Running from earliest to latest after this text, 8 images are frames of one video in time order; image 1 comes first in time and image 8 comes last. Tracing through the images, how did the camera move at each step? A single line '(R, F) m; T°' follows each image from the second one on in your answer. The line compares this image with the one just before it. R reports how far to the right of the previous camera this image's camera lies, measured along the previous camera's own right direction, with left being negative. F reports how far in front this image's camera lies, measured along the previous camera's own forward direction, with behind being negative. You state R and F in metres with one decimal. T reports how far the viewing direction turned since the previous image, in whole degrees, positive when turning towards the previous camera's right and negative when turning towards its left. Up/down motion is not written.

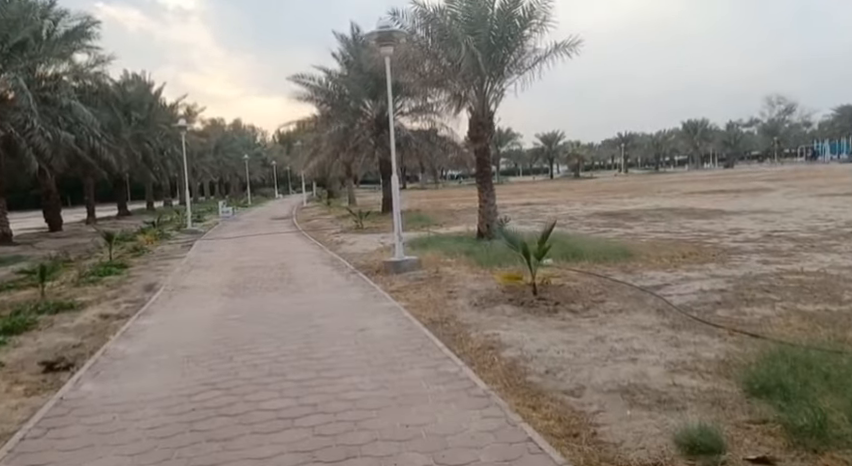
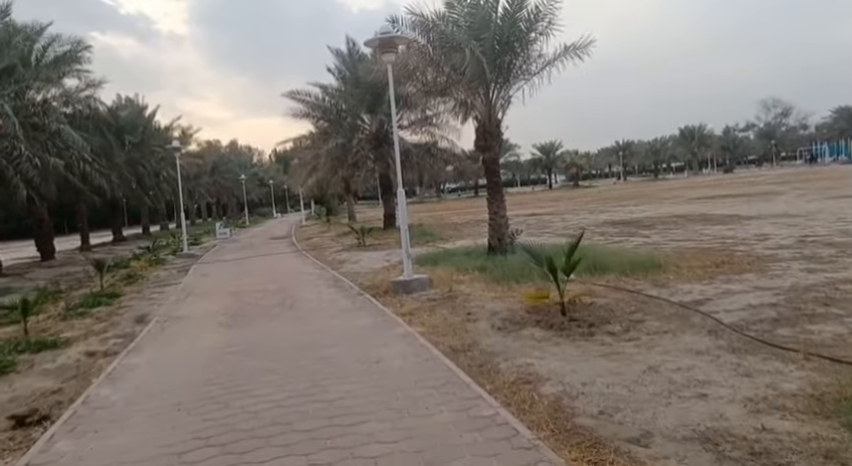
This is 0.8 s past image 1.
(-0.2, +0.8) m; 0°
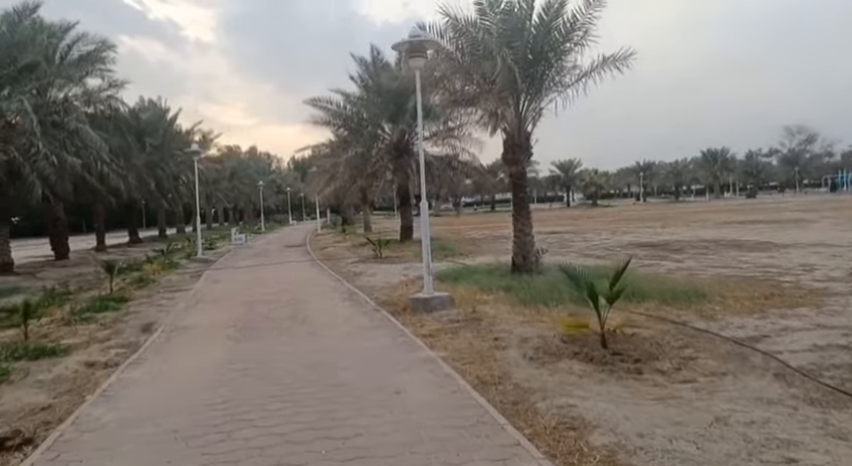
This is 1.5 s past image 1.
(-0.2, +0.6) m; -1°
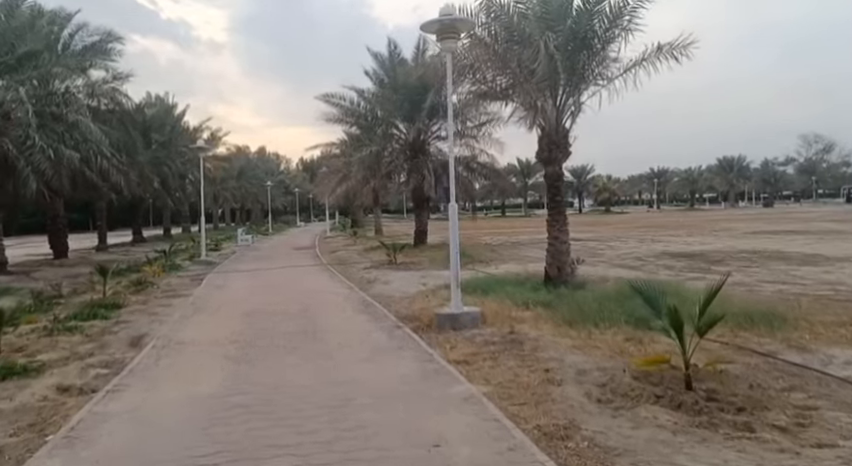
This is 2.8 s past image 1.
(-0.3, +1.3) m; -1°
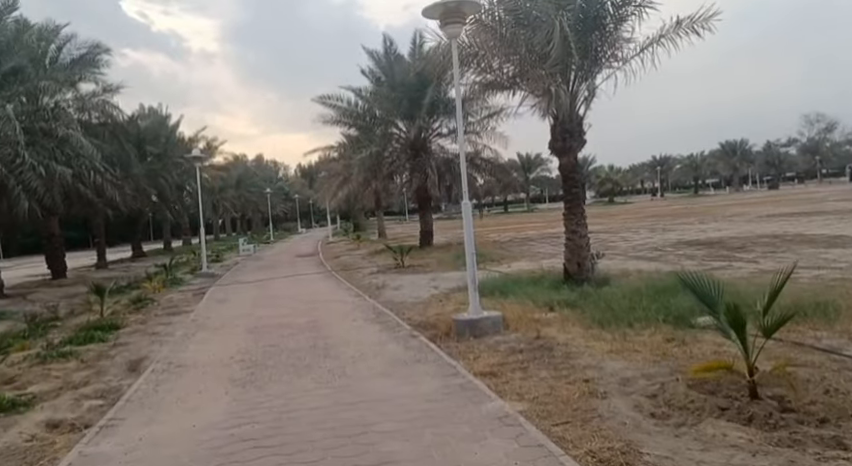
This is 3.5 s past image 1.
(-0.2, +0.7) m; 0°
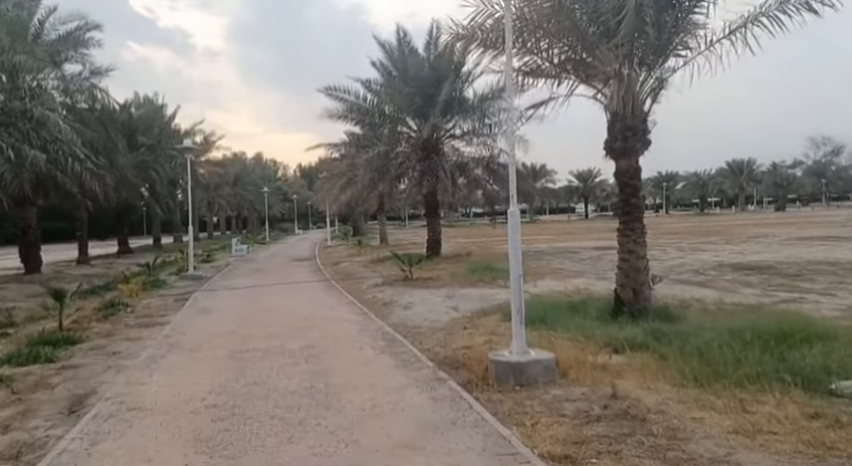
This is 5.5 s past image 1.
(-0.5, +2.0) m; 0°
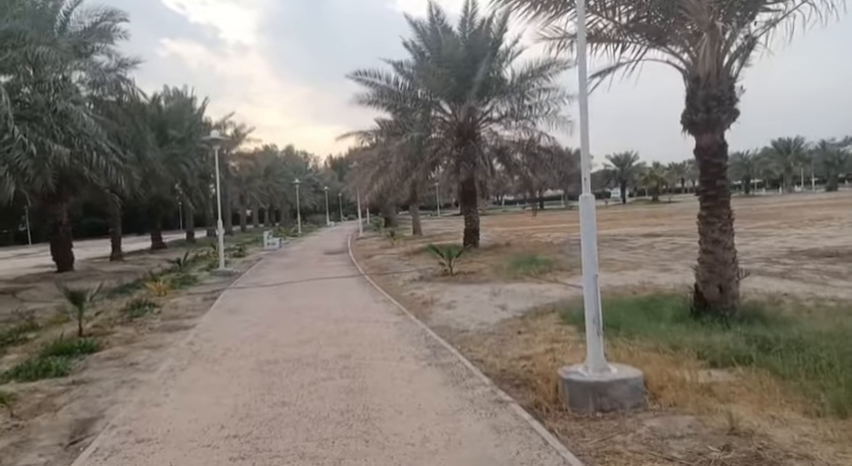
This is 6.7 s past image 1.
(-0.2, +1.2) m; -3°
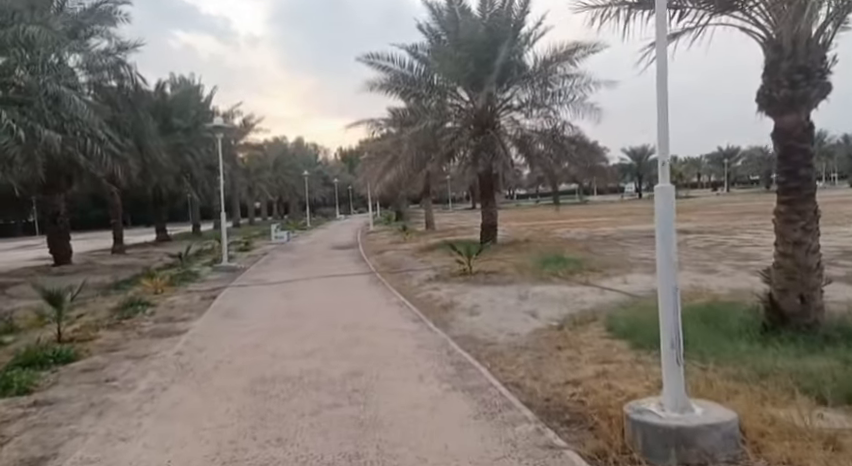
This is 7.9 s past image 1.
(-0.2, +1.3) m; -1°
